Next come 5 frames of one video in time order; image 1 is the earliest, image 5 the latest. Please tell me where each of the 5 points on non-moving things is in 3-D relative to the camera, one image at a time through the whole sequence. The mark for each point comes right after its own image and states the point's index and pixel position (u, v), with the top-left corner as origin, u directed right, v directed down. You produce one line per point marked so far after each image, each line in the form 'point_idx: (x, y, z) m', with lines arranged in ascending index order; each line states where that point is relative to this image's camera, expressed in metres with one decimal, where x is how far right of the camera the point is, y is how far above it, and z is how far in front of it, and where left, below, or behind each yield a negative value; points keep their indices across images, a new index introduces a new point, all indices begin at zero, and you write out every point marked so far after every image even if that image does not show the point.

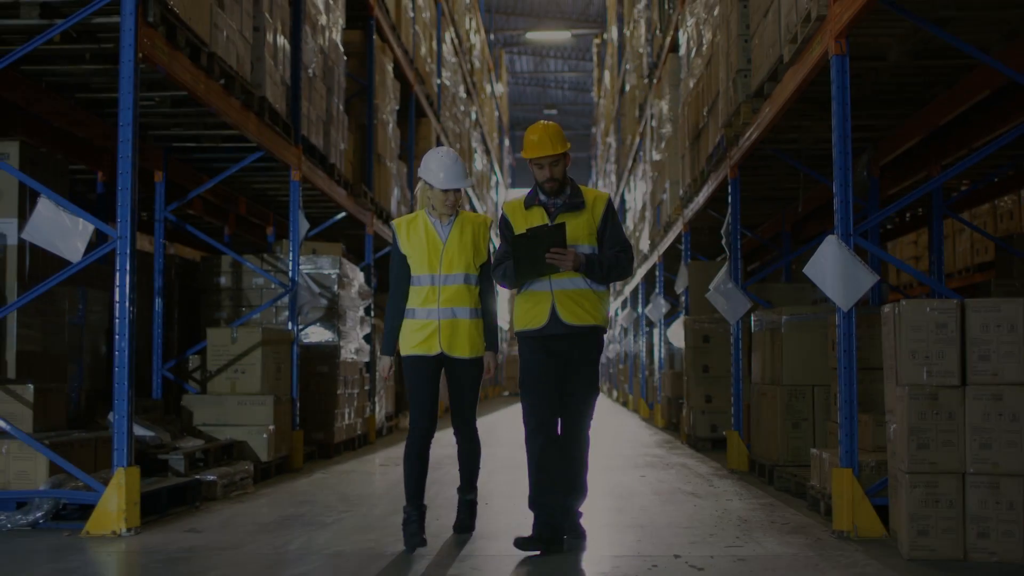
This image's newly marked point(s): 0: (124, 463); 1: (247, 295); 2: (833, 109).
0: (-1.5, -0.7, +5.0) m
1: (-1.9, 0.0, +9.0) m
2: (+1.3, +0.7, +5.0) m
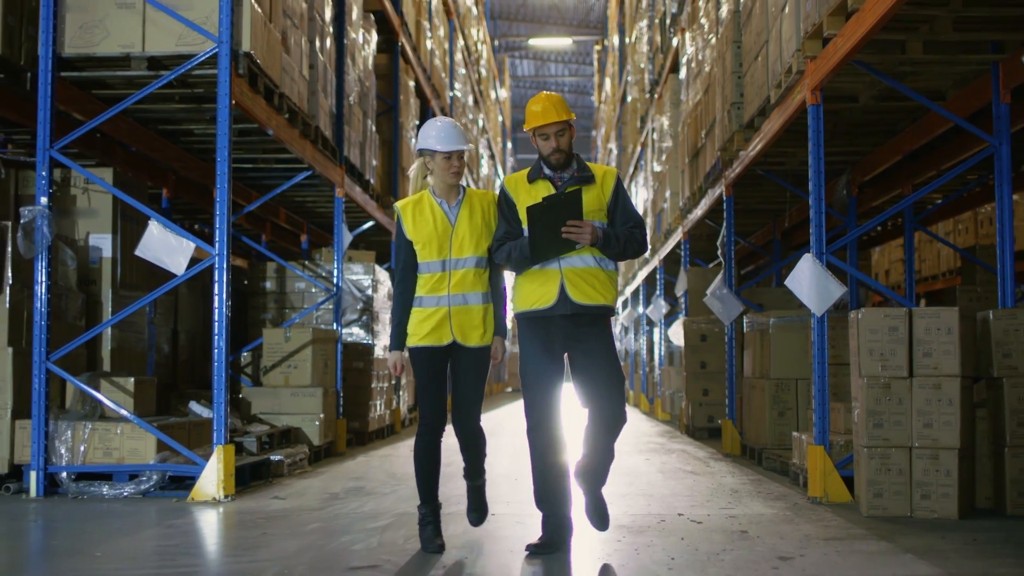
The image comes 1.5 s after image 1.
0: (-1.4, -0.7, +6.0) m
1: (-1.8, -0.1, +10.0) m
2: (+1.4, +0.7, +6.0) m
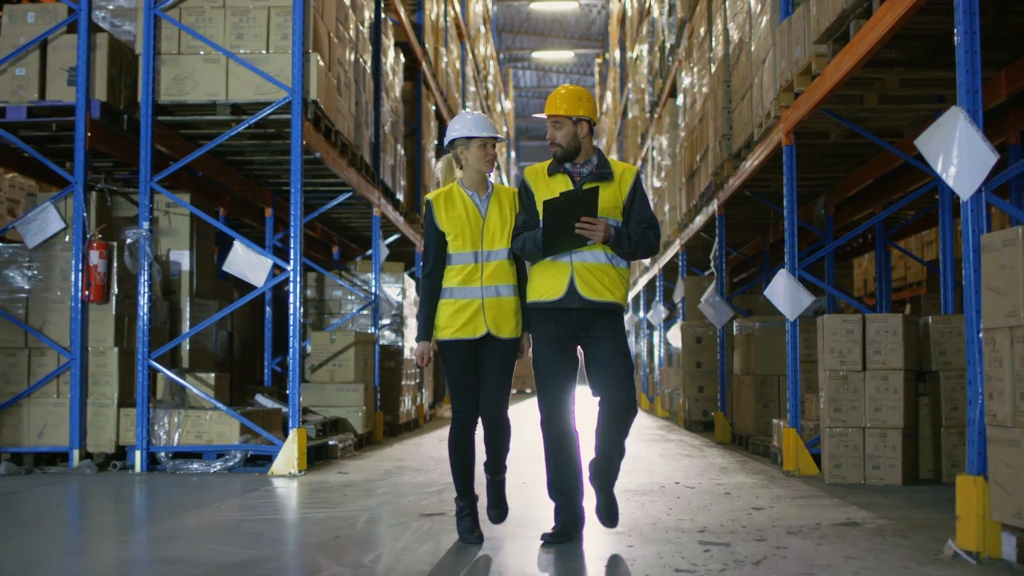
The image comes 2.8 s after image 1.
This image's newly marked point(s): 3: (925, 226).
0: (-1.2, -0.8, +7.2) m
1: (-1.6, -0.1, +11.2) m
2: (+1.6, +0.6, +7.2) m
3: (+3.8, +0.6, +11.6) m
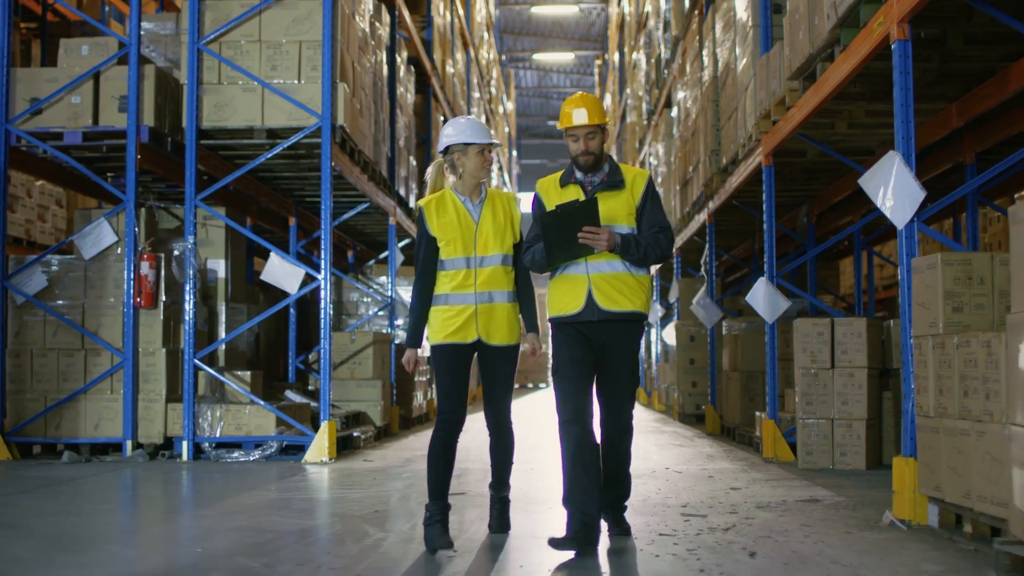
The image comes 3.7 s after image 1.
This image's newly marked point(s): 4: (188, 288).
0: (-1.2, -0.8, +8.0) m
1: (-1.6, -0.2, +12.0) m
2: (+1.6, +0.6, +8.0) m
3: (+3.9, +0.6, +12.5) m
4: (-2.1, 0.0, +8.2) m
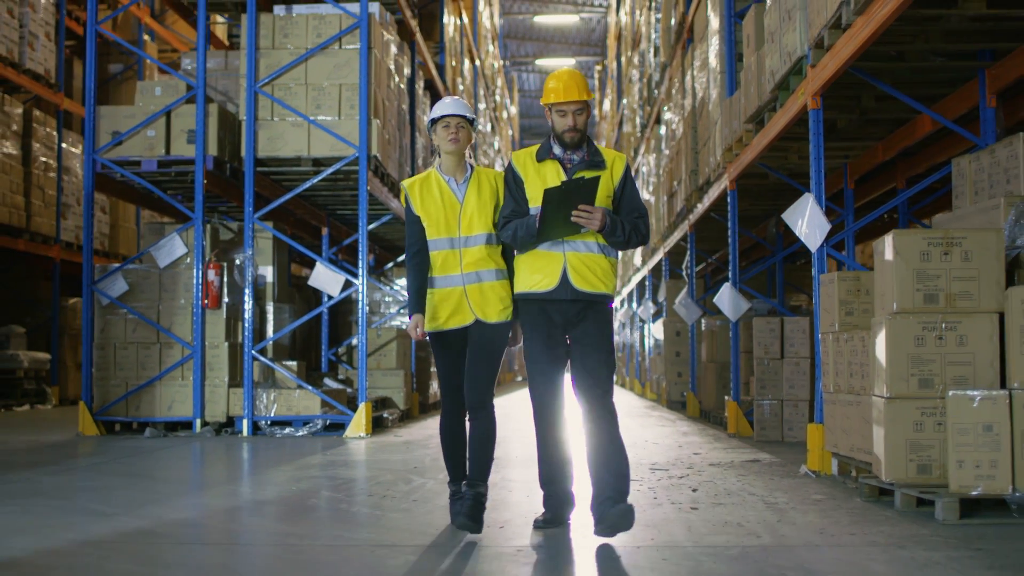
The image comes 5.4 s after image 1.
0: (-1.1, -0.9, +9.6) m
1: (-1.5, -0.2, +13.6) m
2: (+1.7, +0.5, +9.6) m
3: (+3.9, +0.6, +14.0) m
4: (-2.1, 0.0, +9.8) m
